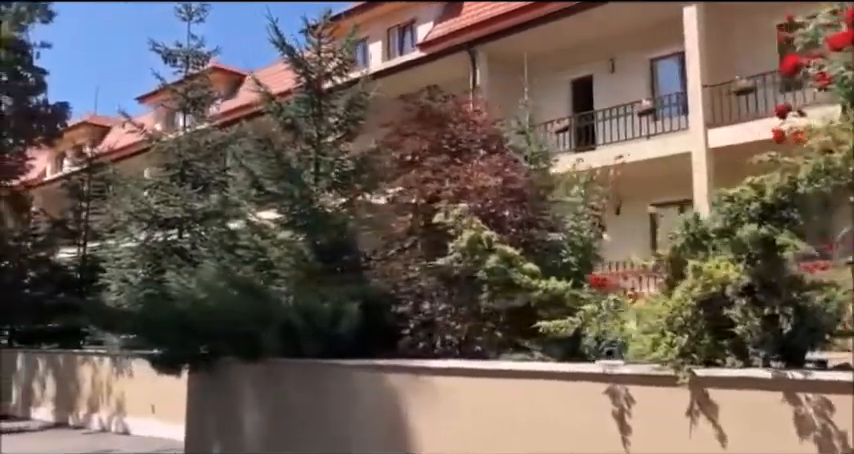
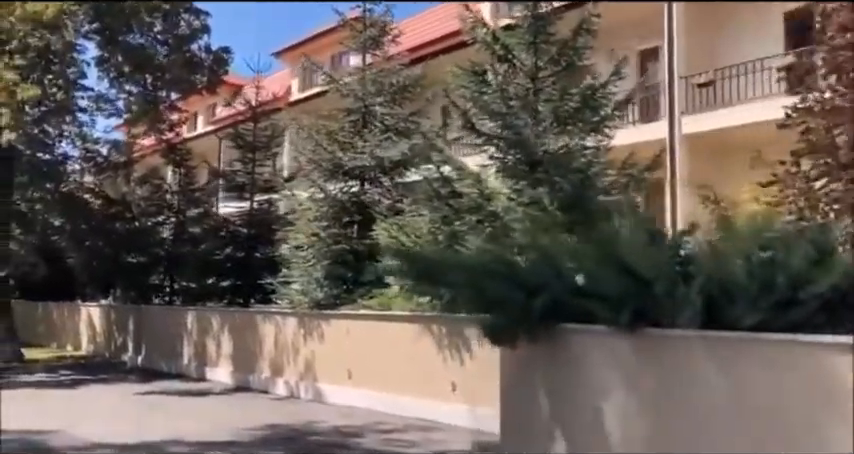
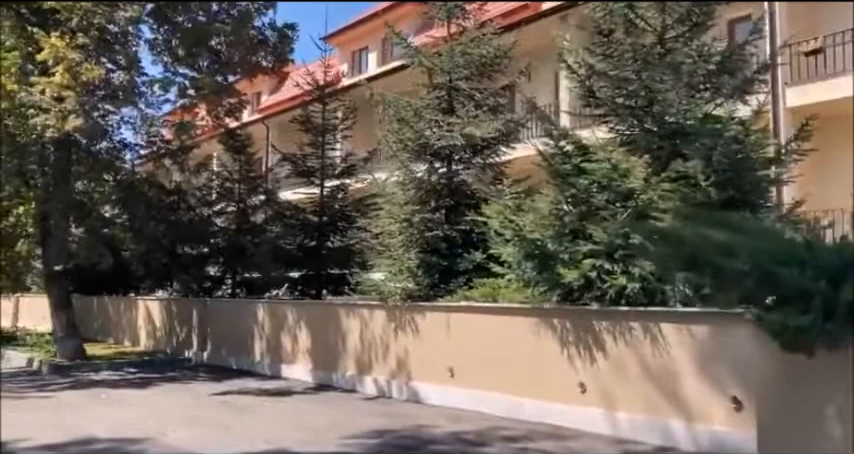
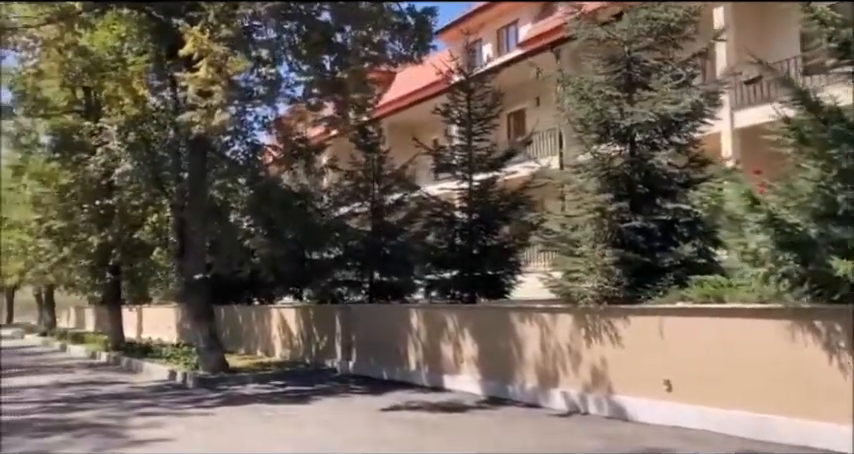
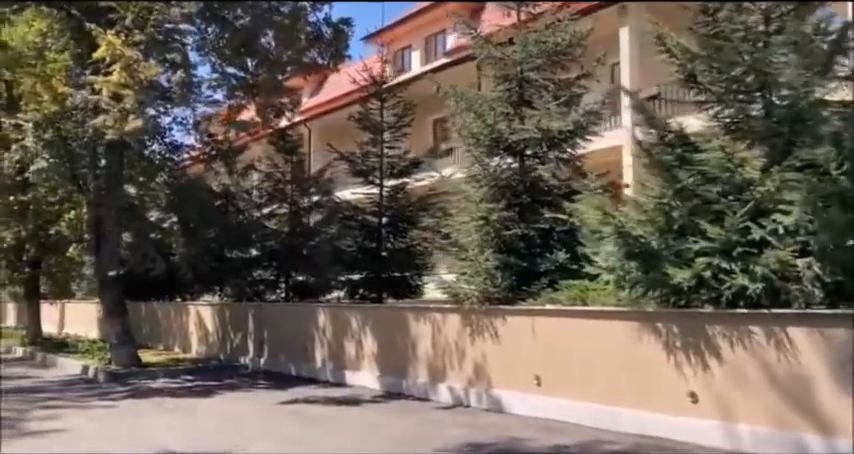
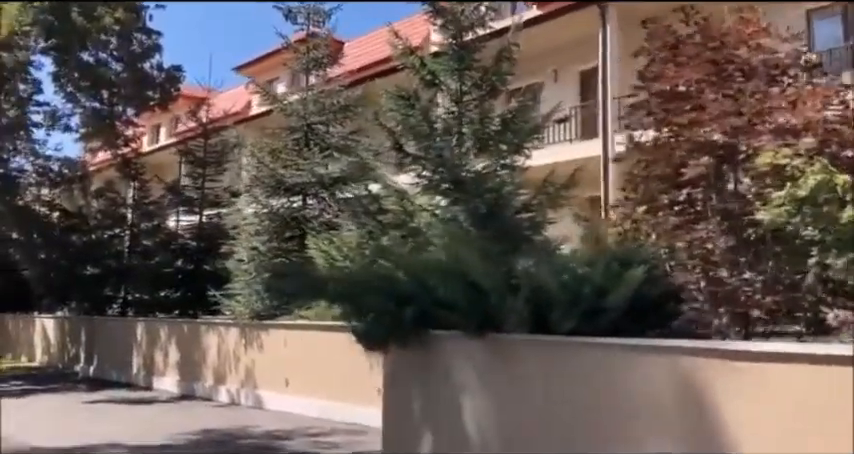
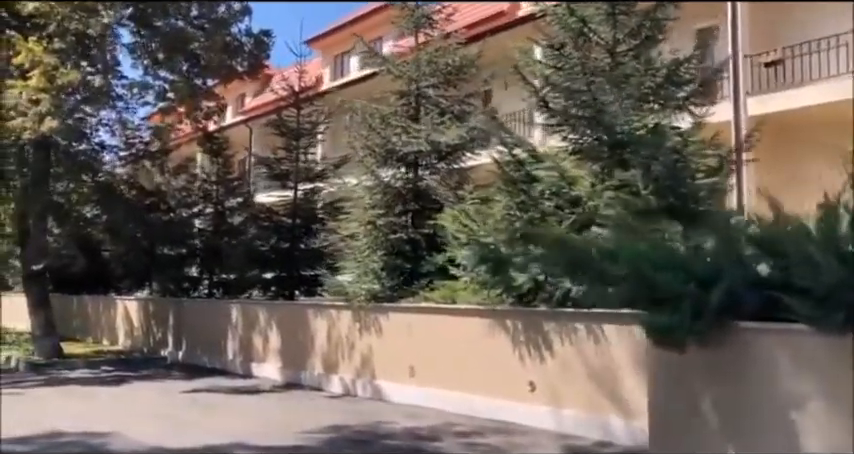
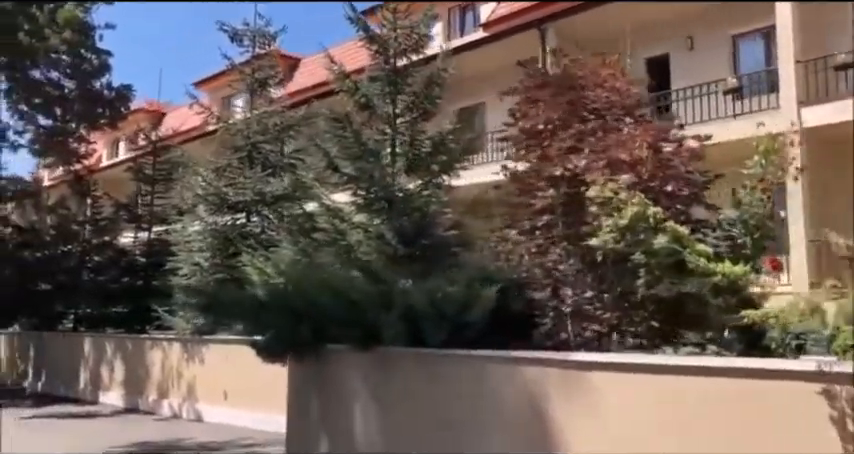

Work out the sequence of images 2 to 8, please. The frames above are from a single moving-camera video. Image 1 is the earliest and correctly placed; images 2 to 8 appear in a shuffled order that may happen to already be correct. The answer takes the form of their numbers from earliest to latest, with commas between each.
8, 6, 2, 7, 3, 5, 4
